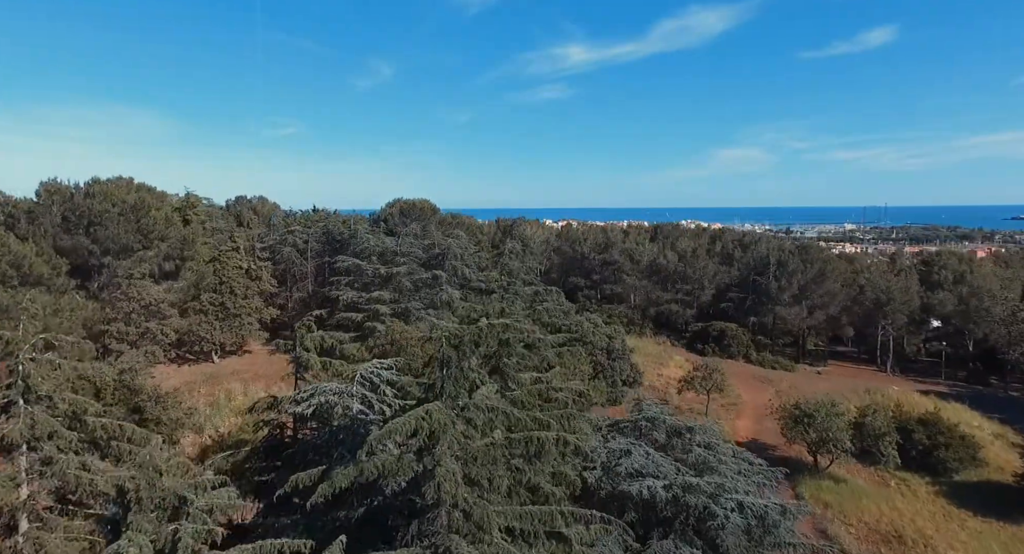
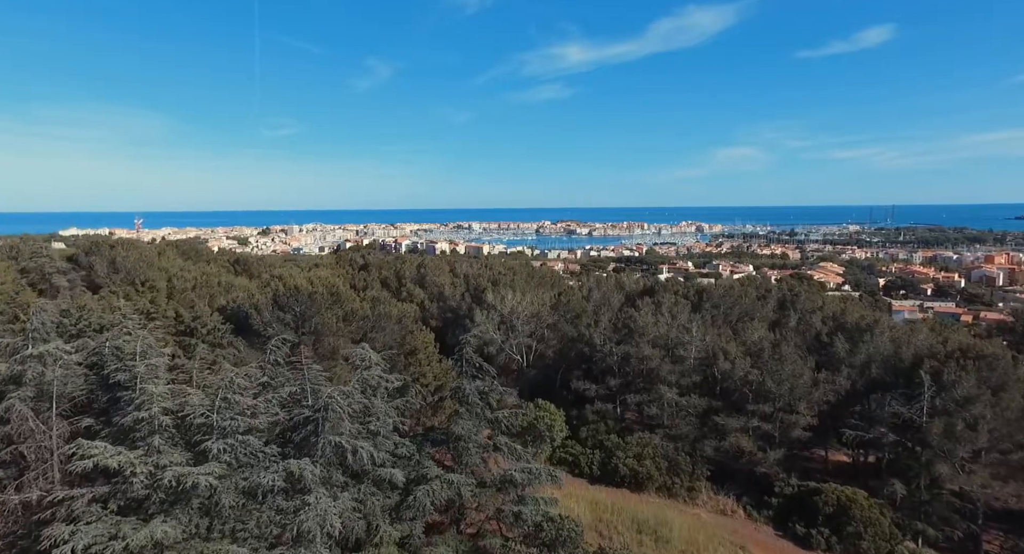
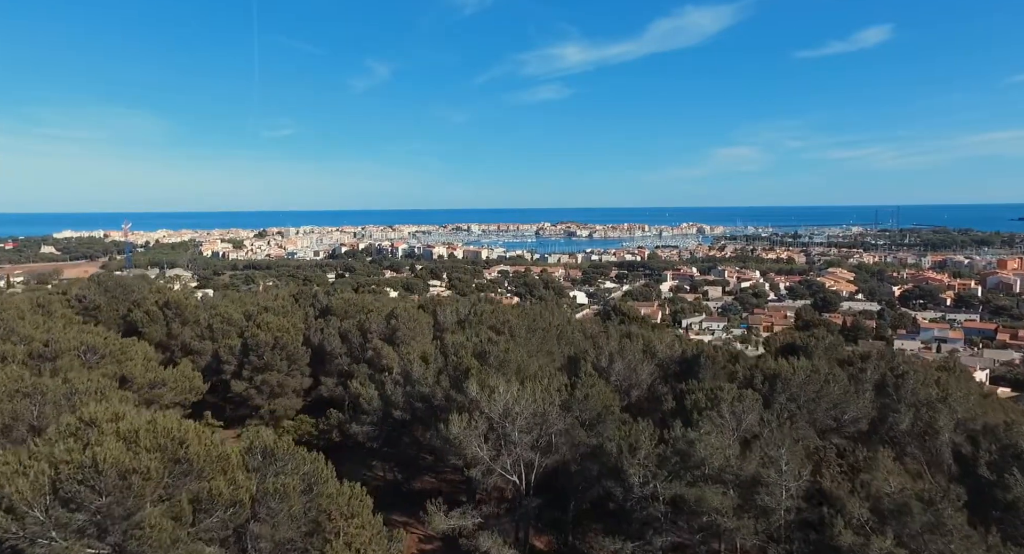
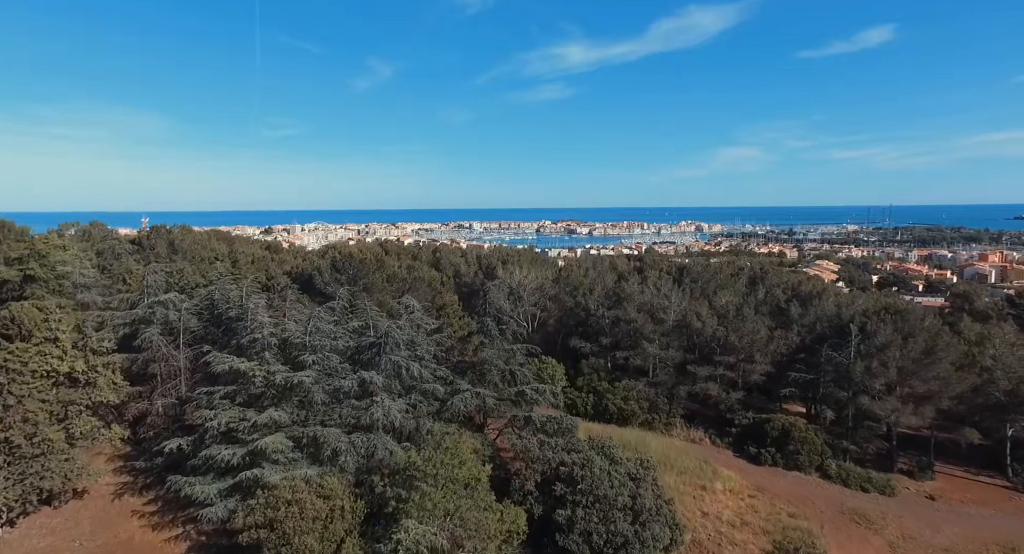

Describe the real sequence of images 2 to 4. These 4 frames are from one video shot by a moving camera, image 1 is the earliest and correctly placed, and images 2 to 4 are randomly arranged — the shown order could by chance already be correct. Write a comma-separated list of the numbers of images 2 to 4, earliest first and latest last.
4, 2, 3
